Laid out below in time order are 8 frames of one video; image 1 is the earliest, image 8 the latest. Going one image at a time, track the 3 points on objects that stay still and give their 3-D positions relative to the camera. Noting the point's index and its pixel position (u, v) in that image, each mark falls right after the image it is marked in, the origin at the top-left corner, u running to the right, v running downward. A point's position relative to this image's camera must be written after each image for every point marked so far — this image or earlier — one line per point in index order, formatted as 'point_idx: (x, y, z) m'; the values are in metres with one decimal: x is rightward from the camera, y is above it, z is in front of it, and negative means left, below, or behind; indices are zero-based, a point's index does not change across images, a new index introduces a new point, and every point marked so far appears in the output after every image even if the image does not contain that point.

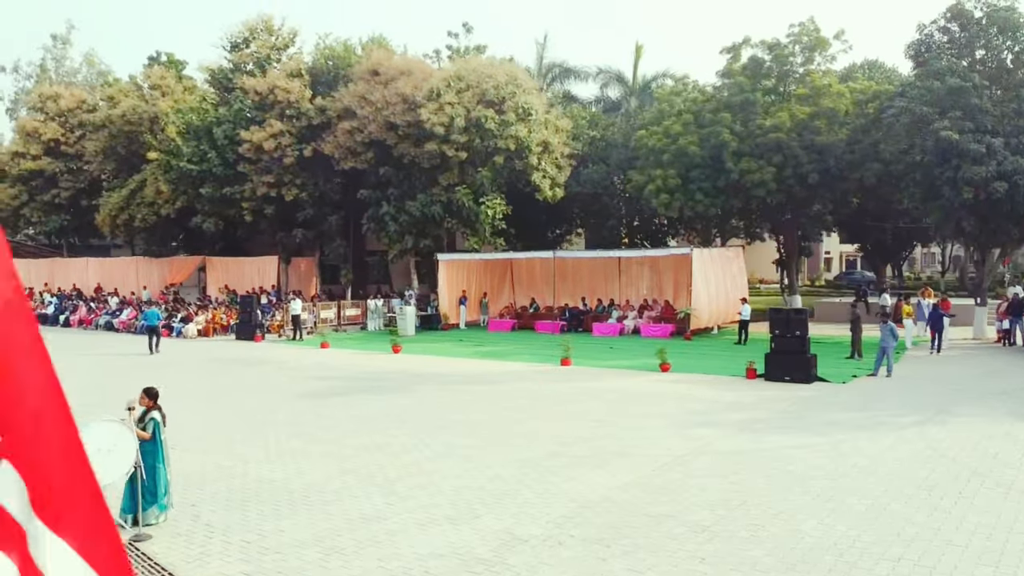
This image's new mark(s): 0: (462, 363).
0: (-1.3, -1.9, +19.3) m
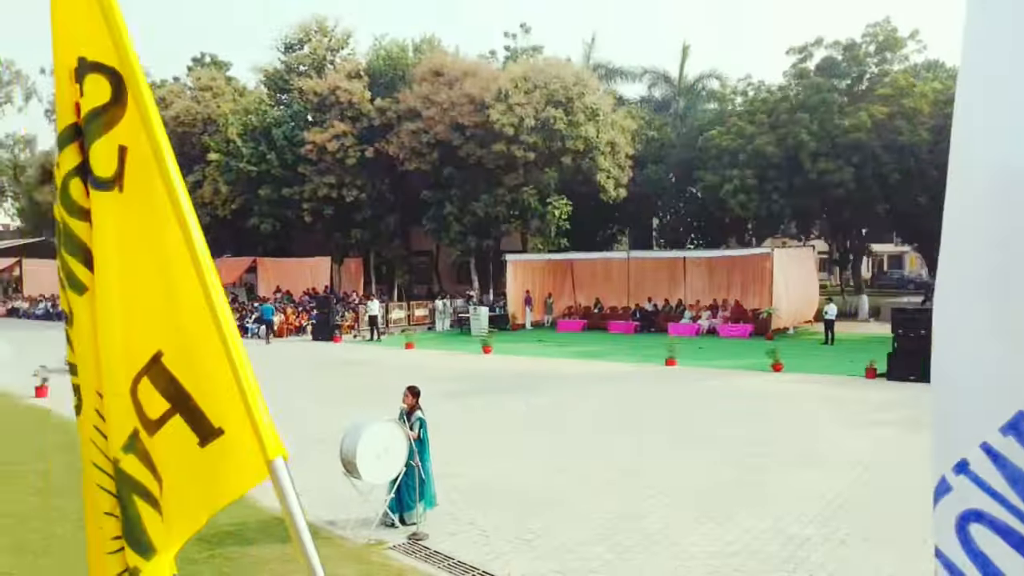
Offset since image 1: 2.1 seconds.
0: (+1.3, -1.9, +19.3) m
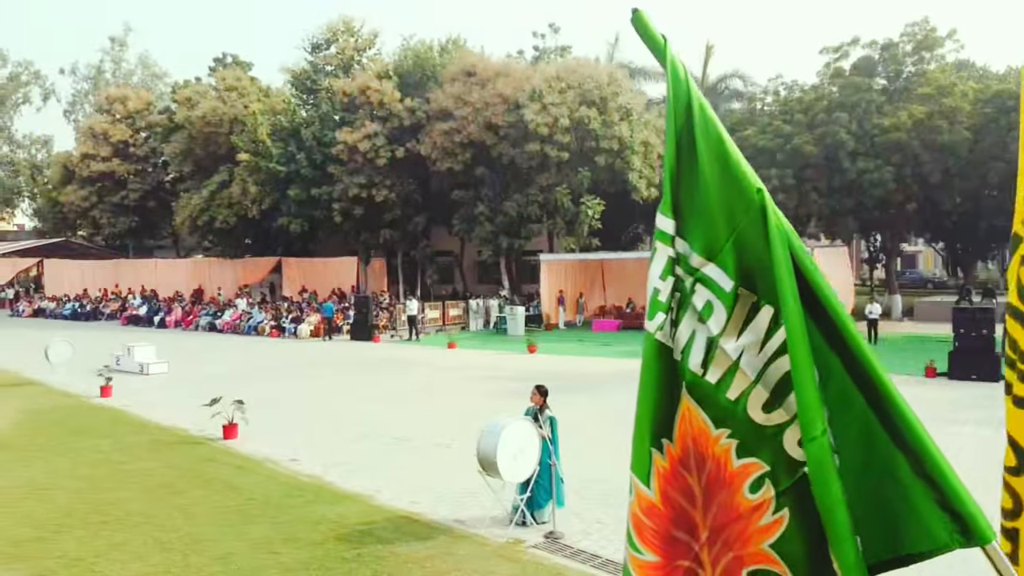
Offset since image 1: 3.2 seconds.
0: (+2.6, -1.9, +19.3) m
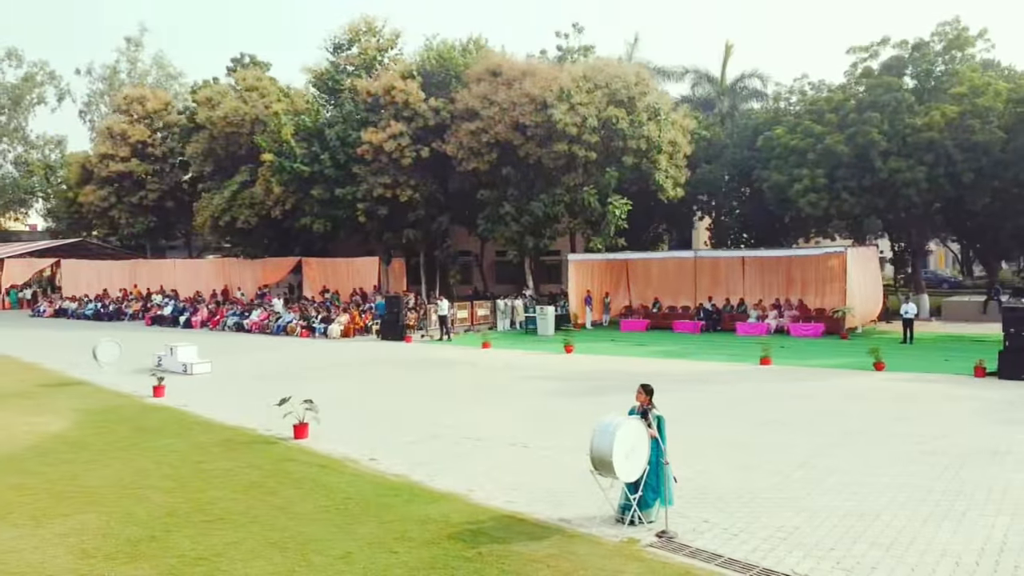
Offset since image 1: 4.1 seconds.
0: (+3.6, -1.9, +19.3) m
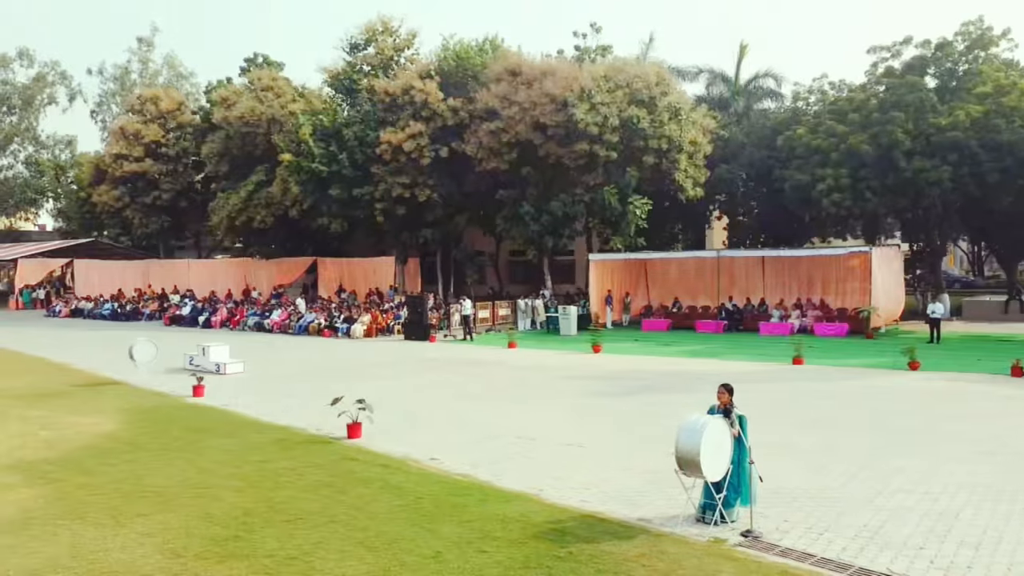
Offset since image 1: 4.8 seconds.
0: (+4.4, -1.9, +19.3) m
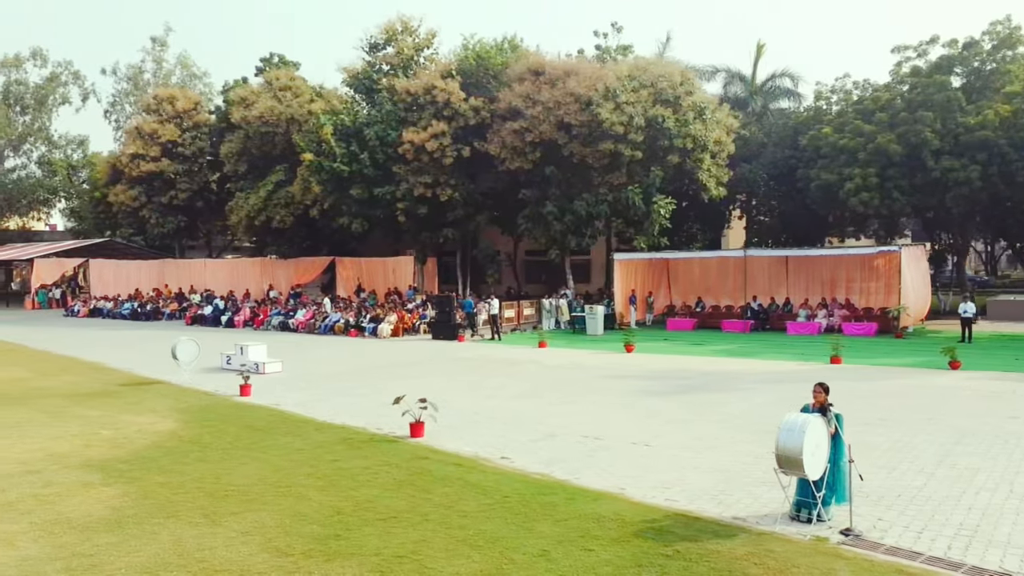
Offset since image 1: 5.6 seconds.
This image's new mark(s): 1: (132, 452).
0: (+5.3, -1.8, +19.3) m
1: (-5.1, -2.2, +10.4) m
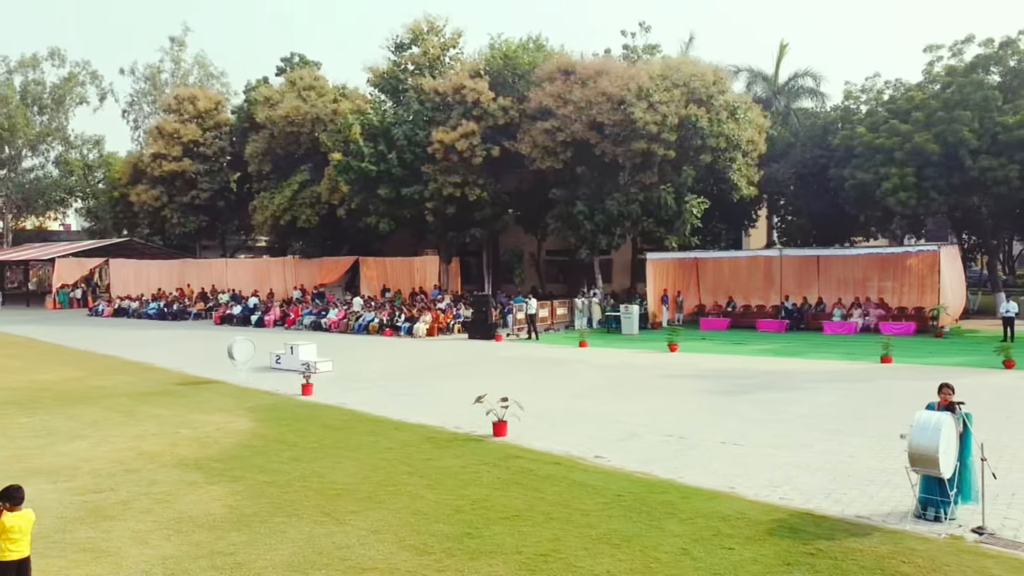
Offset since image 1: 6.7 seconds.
0: (+6.5, -1.8, +19.3) m
1: (-3.9, -2.2, +10.4) m
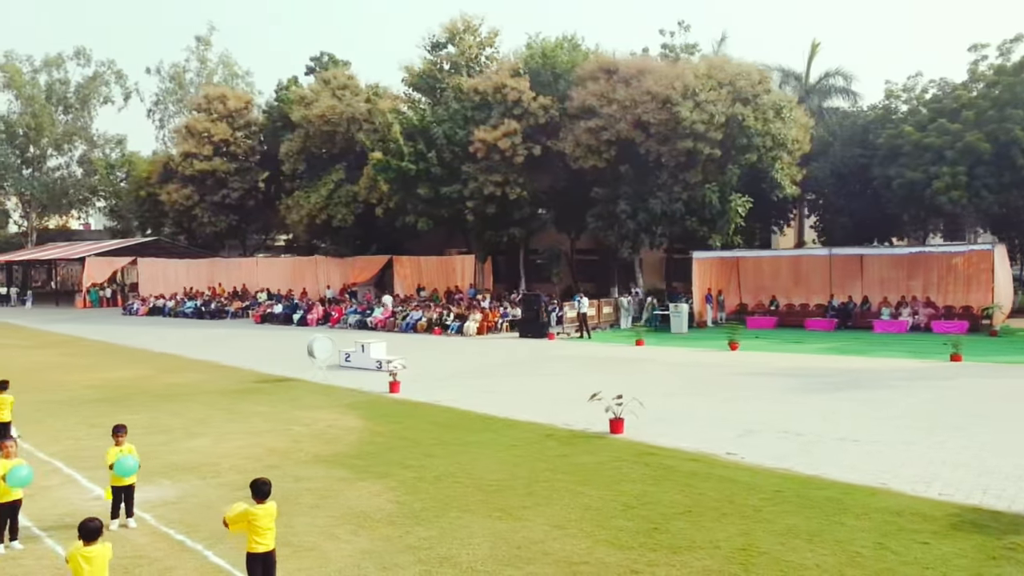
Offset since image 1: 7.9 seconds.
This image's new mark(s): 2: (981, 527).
0: (+8.3, -1.8, +19.3) m
1: (-2.2, -2.2, +10.5) m
2: (+4.3, -2.2, +7.1) m
